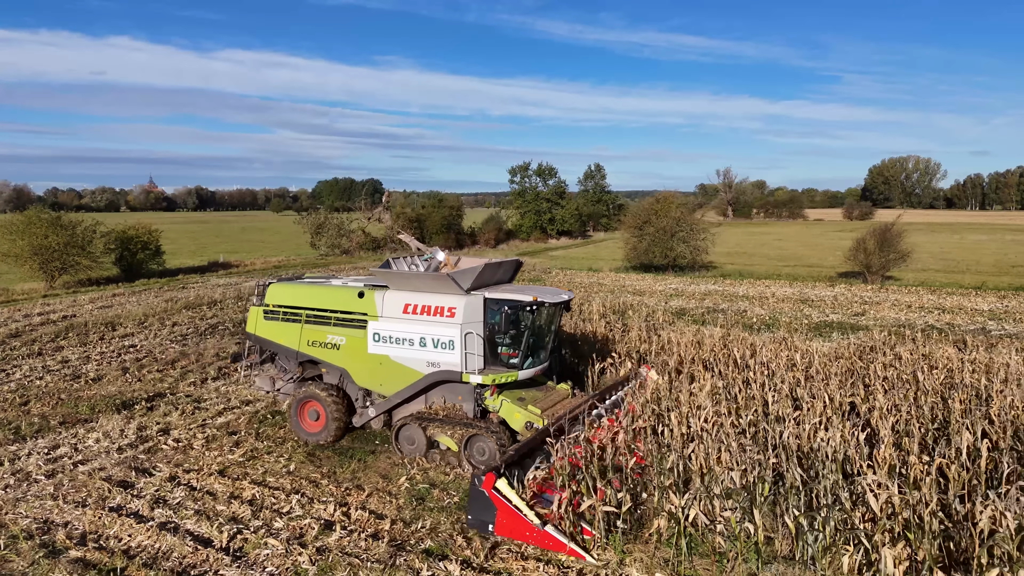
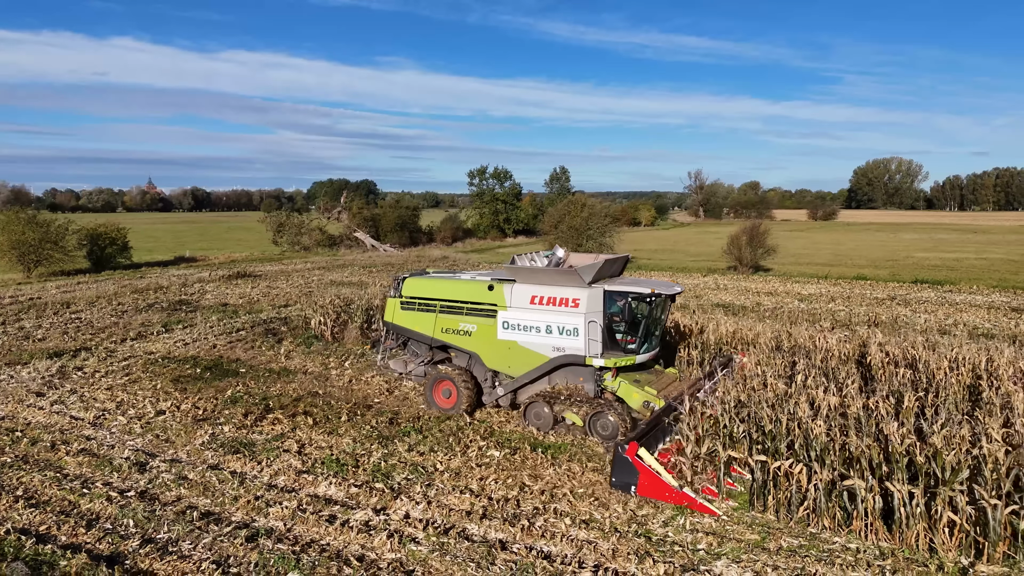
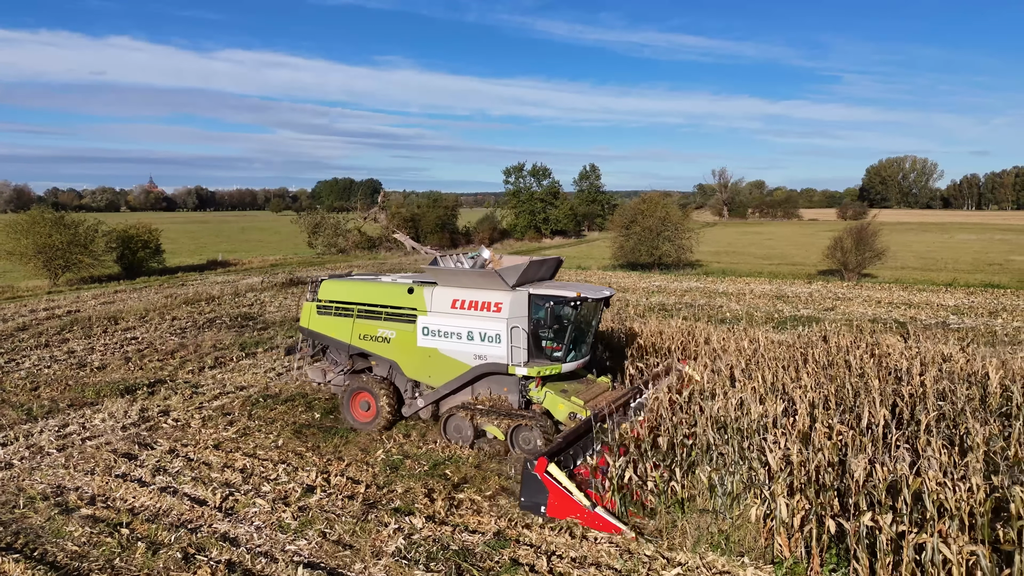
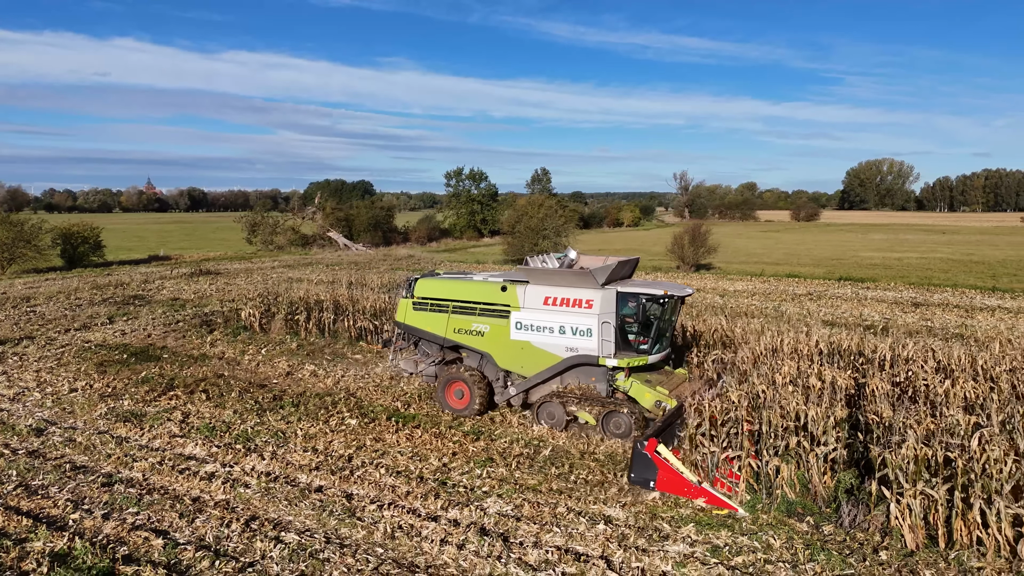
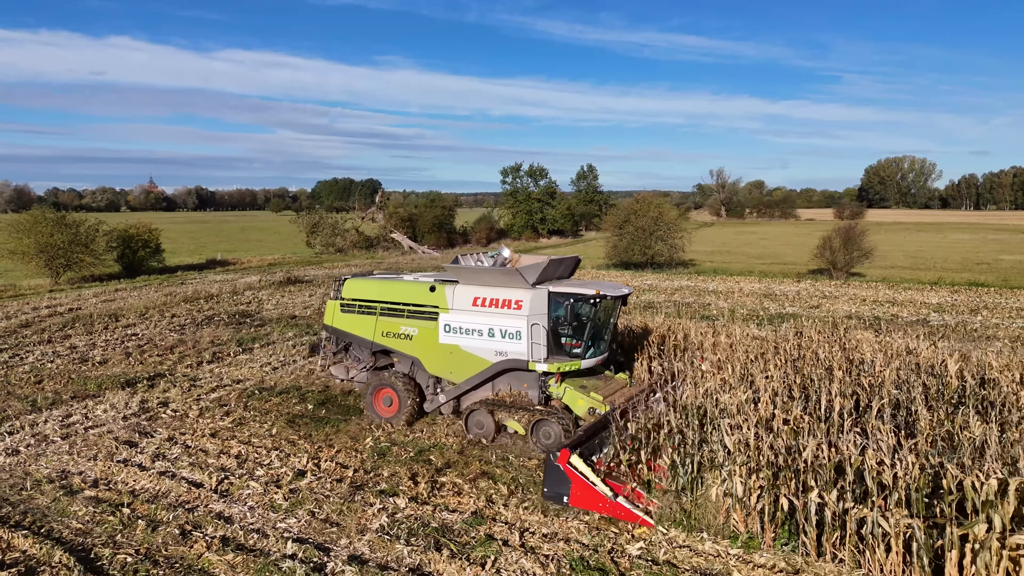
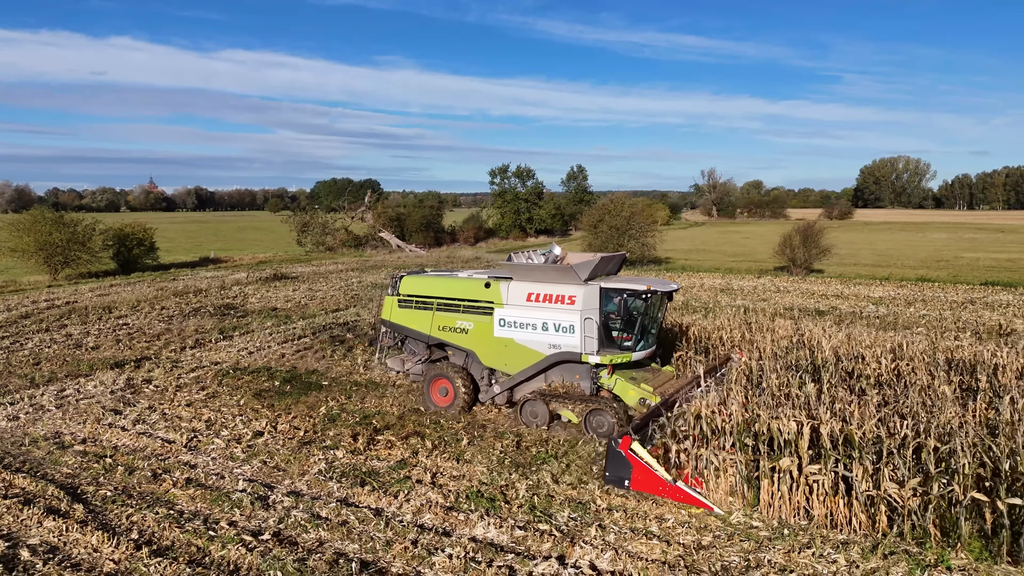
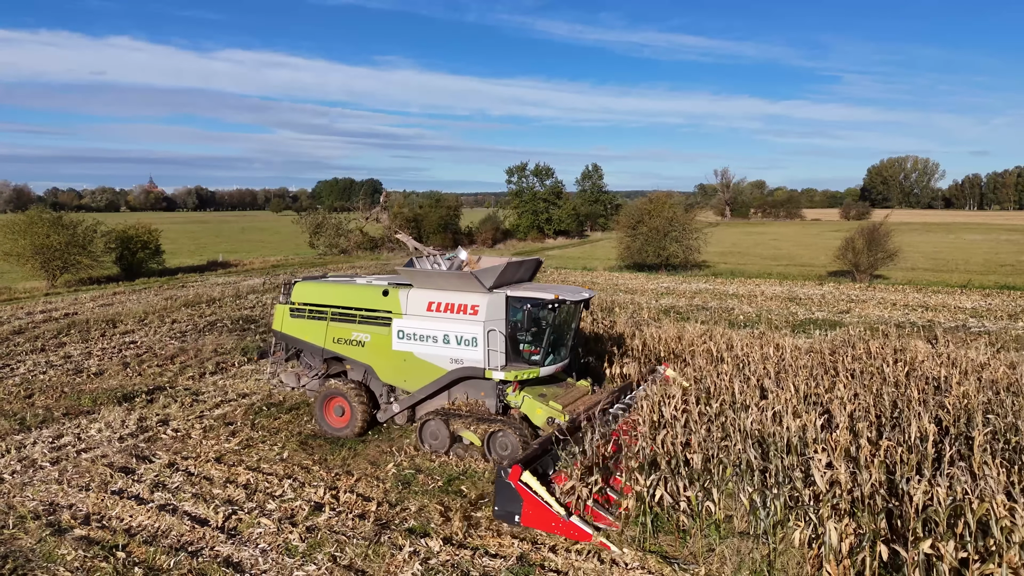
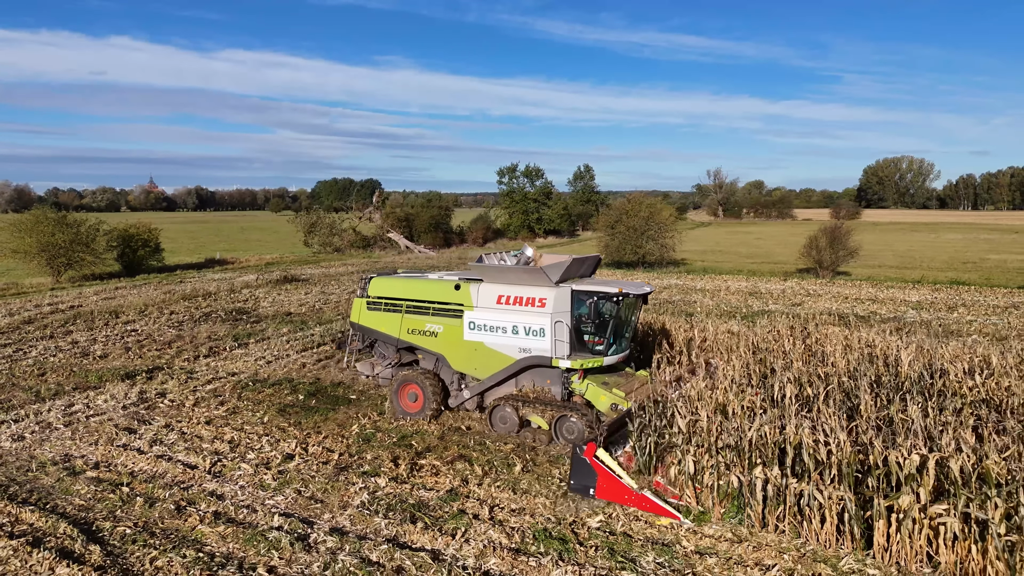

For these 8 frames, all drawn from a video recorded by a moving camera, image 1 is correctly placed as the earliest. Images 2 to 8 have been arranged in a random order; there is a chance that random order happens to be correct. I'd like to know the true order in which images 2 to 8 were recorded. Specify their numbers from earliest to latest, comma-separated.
7, 3, 5, 8, 6, 2, 4
